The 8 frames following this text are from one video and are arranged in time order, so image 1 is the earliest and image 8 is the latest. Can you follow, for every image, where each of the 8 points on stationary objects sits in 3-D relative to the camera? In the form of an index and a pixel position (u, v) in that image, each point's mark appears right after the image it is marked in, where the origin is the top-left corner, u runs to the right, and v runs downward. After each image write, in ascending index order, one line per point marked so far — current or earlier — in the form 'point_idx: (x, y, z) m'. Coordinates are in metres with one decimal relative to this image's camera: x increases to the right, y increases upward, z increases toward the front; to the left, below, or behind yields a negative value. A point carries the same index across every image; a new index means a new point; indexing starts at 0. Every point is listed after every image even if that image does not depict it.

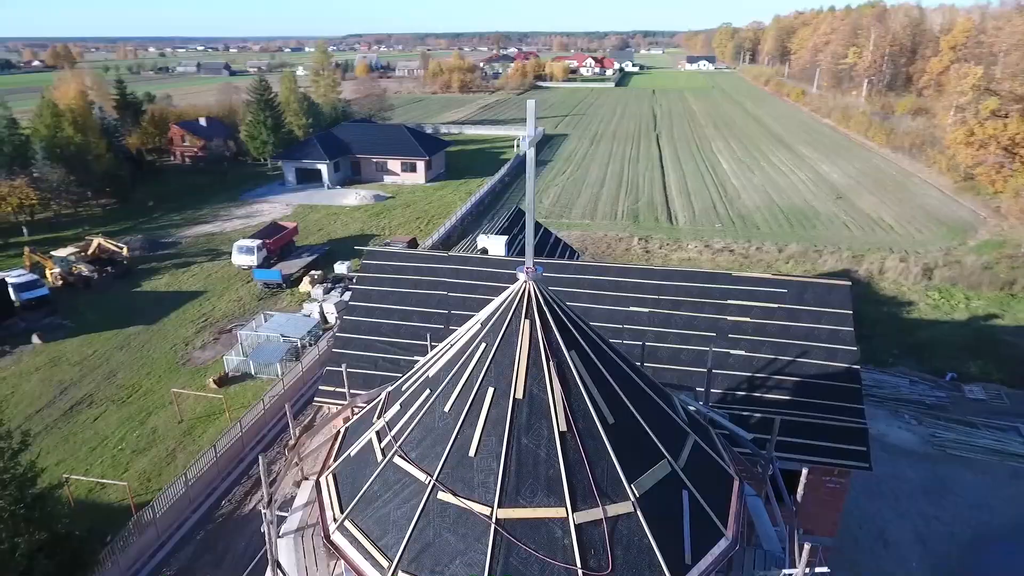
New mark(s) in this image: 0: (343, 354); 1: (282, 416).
0: (-3.6, -1.5, +13.5) m
1: (-6.8, -3.8, +18.4) m
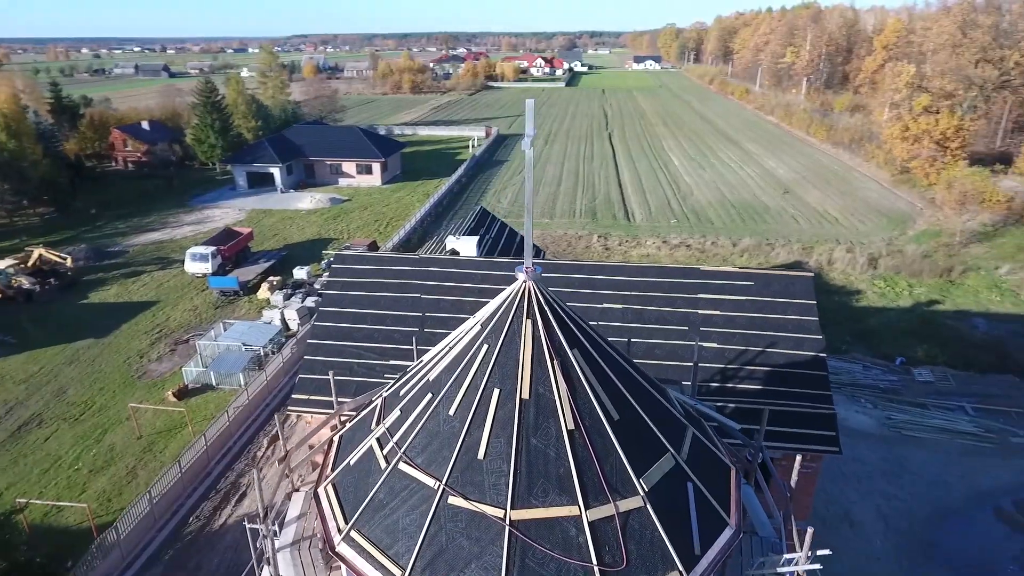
0: (-4.1, -1.6, +13.1) m
1: (-7.6, -4.0, +17.9) m
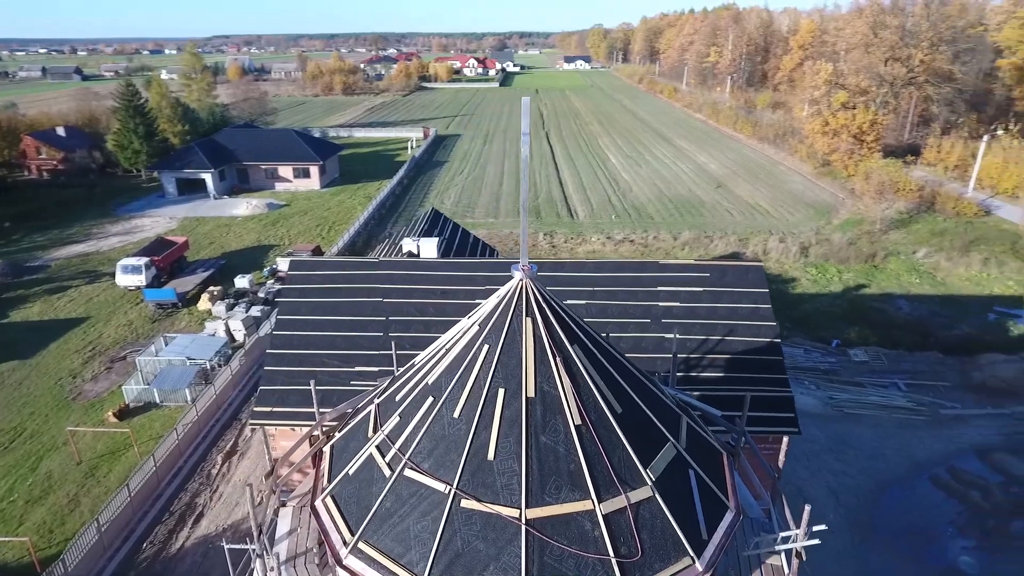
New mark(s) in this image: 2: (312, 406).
0: (-4.8, -1.7, +12.7) m
1: (-8.6, -4.3, +17.1) m
2: (-3.9, -2.3, +12.2) m
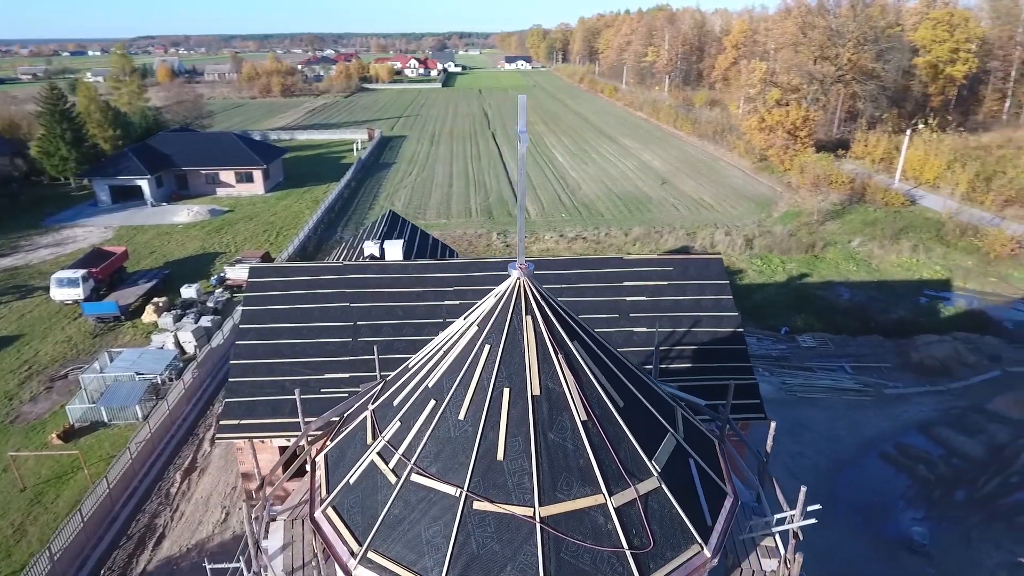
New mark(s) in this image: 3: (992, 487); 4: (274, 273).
0: (-5.3, -1.9, +12.2) m
1: (-9.3, -4.6, +16.3) m
2: (-4.4, -2.4, +11.8) m
3: (+13.7, -5.7, +17.8) m
4: (-5.2, +0.3, +13.7) m
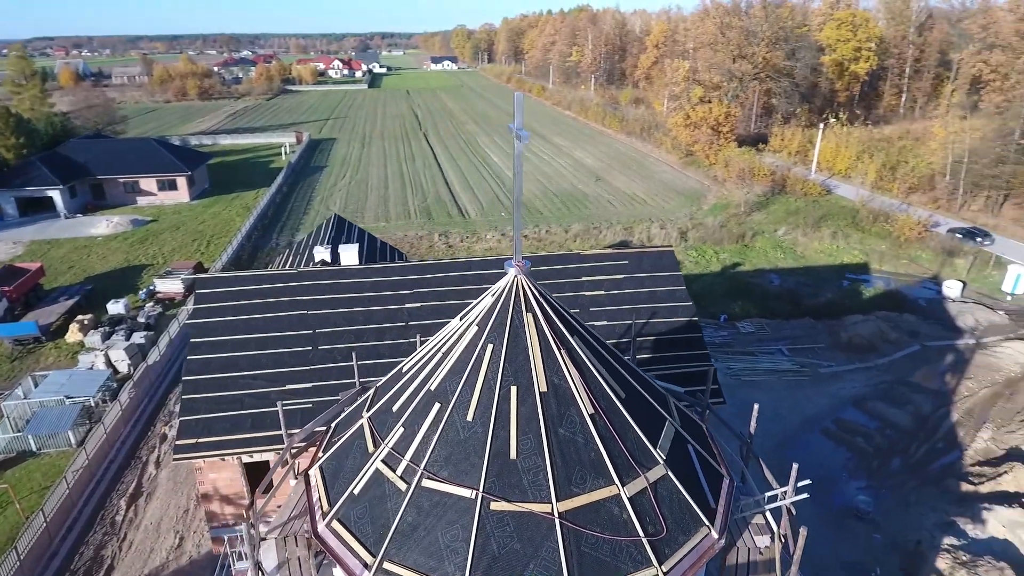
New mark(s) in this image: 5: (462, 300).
0: (-5.9, -2.1, +11.6) m
1: (-10.2, -5.0, +15.3) m
2: (-4.9, -2.6, +11.3) m
3: (+12.5, -5.1, +19.1) m
4: (-6.1, +0.1, +13.1) m
5: (-1.1, -0.3, +13.4) m
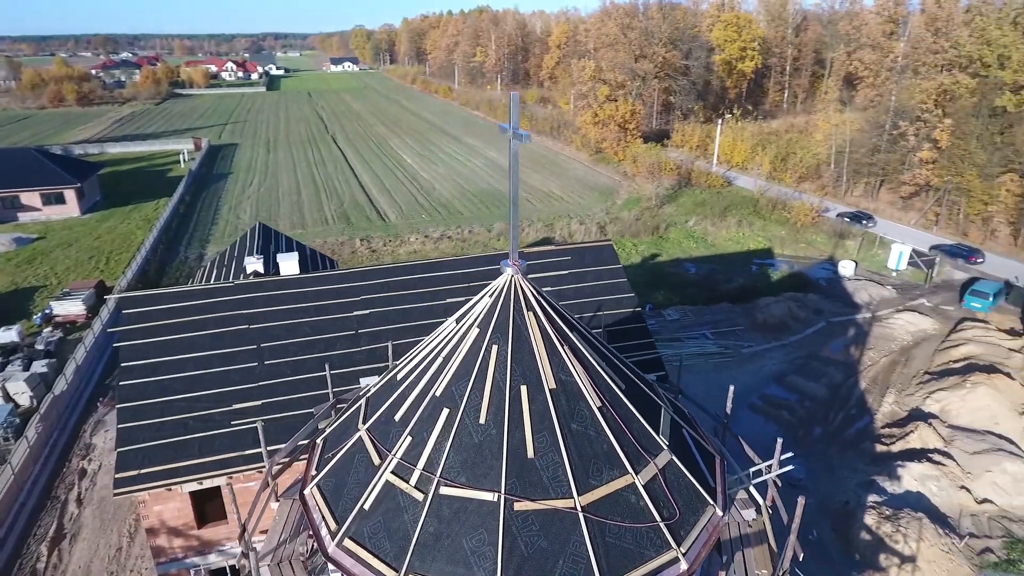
0: (-6.6, -2.5, +10.8) m
1: (-11.2, -5.6, +13.8) m
2: (-5.6, -2.9, +10.6) m
3: (+10.8, -4.4, +20.6) m
4: (-7.1, -0.2, +12.2) m
5: (-2.1, -0.4, +13.1) m
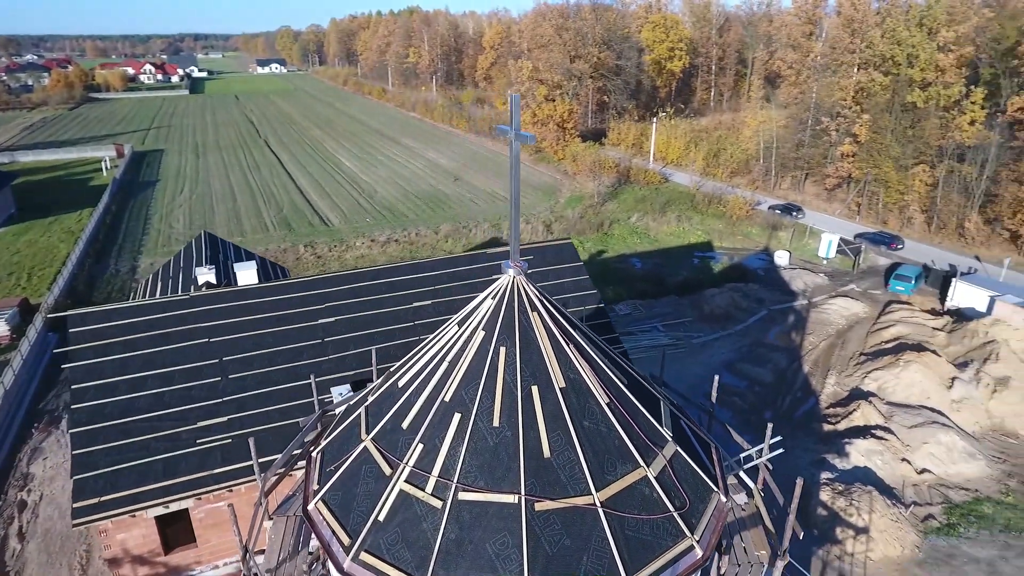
0: (-6.9, -2.7, +10.1) m
1: (-11.7, -6.1, +12.7) m
2: (-5.9, -3.1, +10.0) m
3: (+9.6, -4.1, +21.6) m
4: (-7.6, -0.5, +11.5) m
5: (-2.8, -0.5, +12.9) m
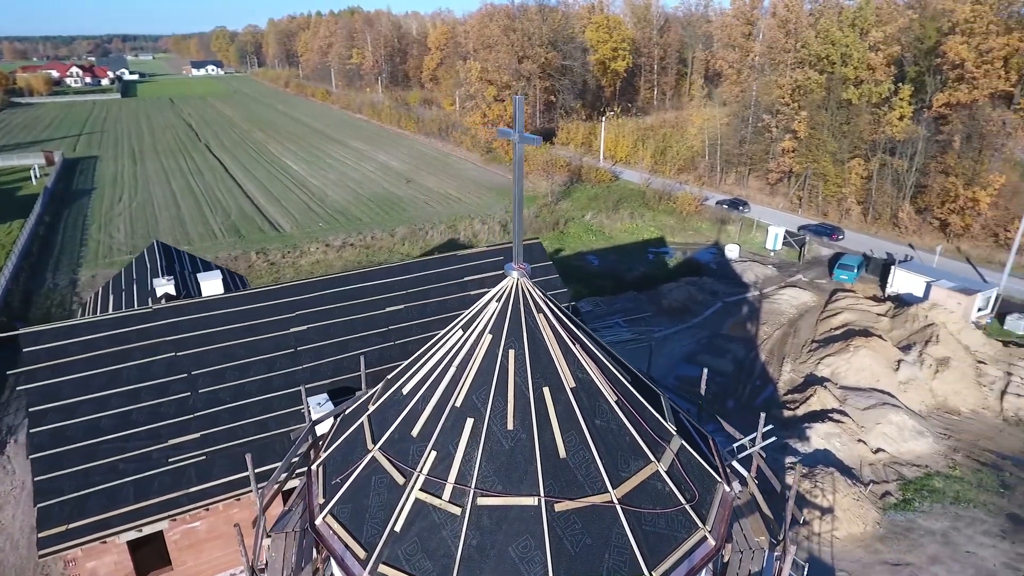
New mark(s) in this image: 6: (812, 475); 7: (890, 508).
0: (-7.1, -3.0, +9.6) m
1: (-11.9, -6.5, +11.8) m
2: (-6.1, -3.3, +9.6) m
3: (+8.5, -3.8, +22.2) m
4: (-8.0, -0.8, +10.9) m
5: (-3.3, -0.6, +12.6) m
6: (+8.2, -5.1, +16.9) m
7: (+10.1, -5.9, +16.5) m
